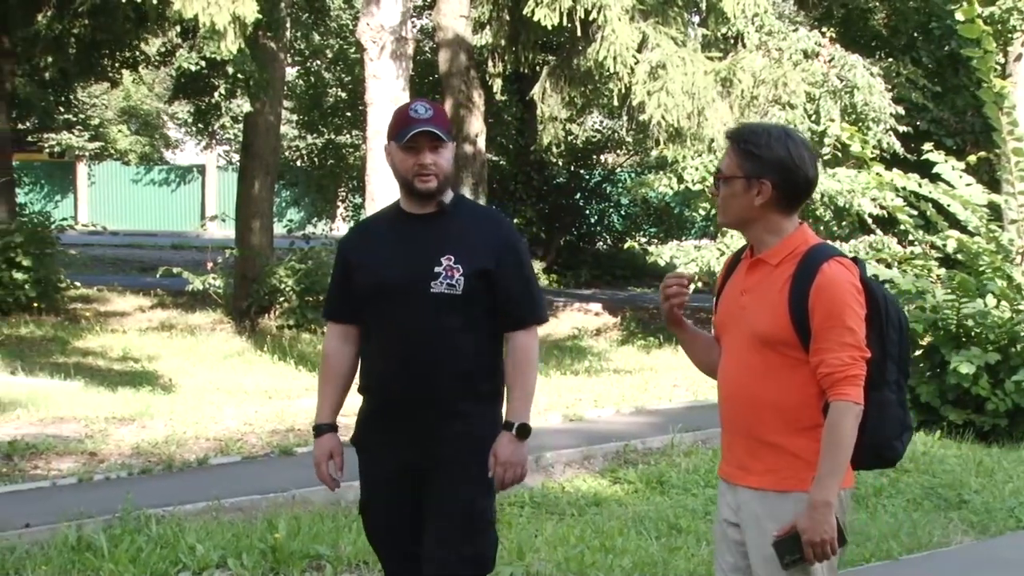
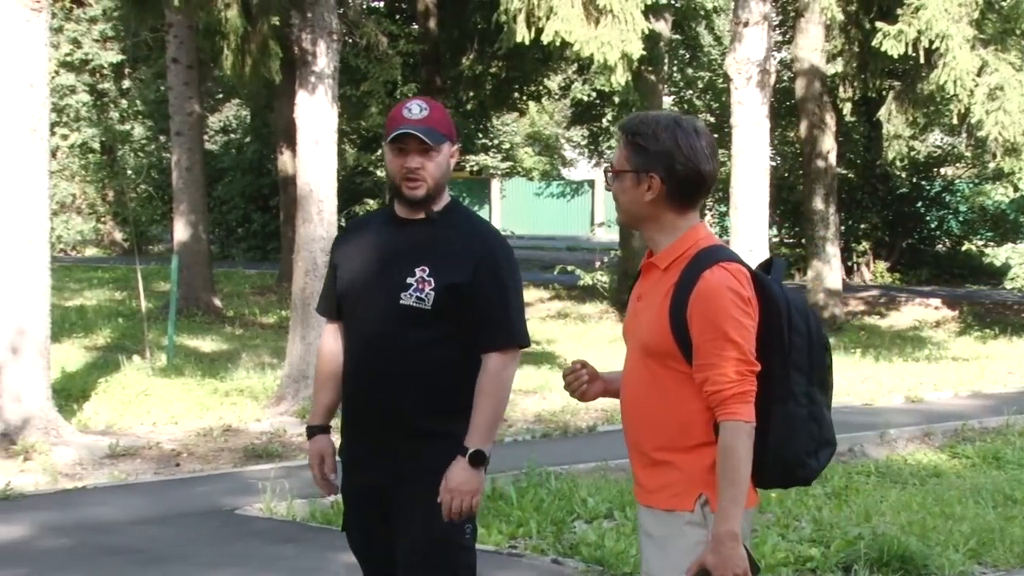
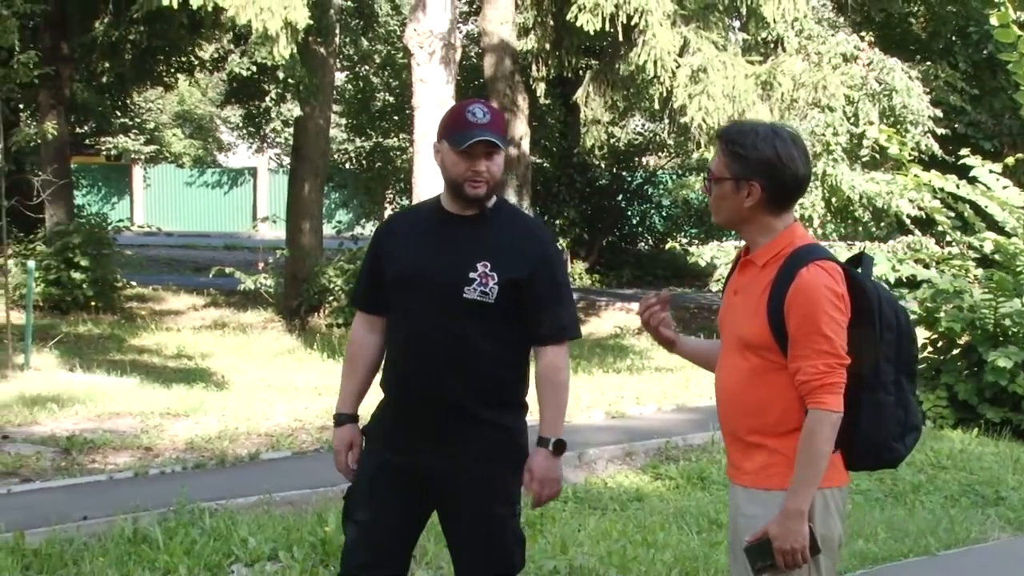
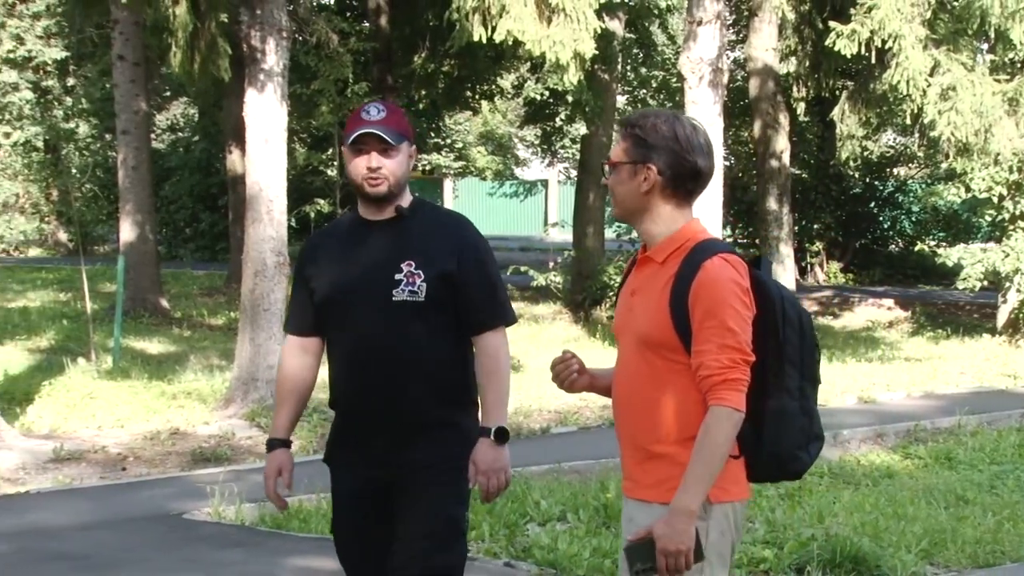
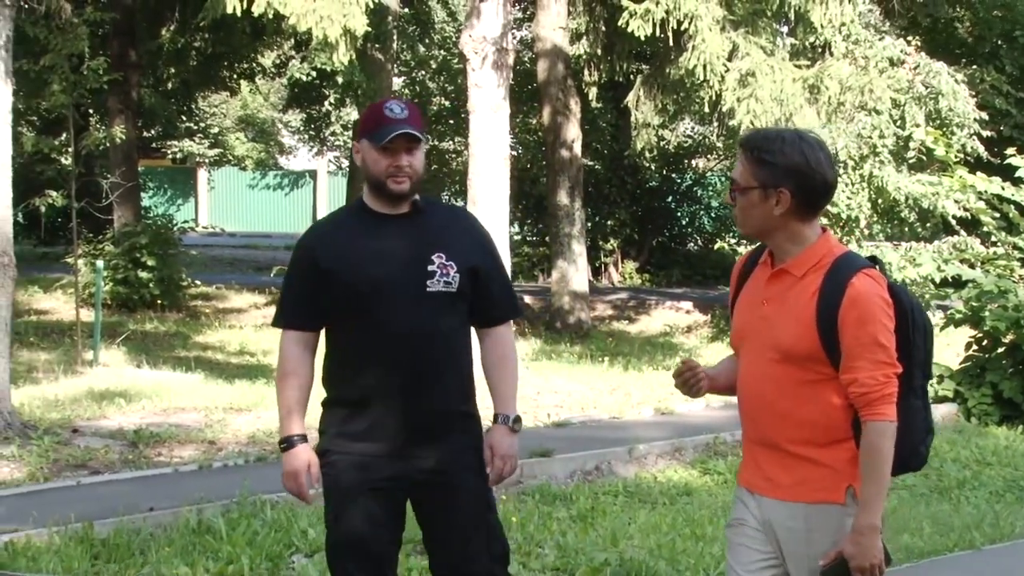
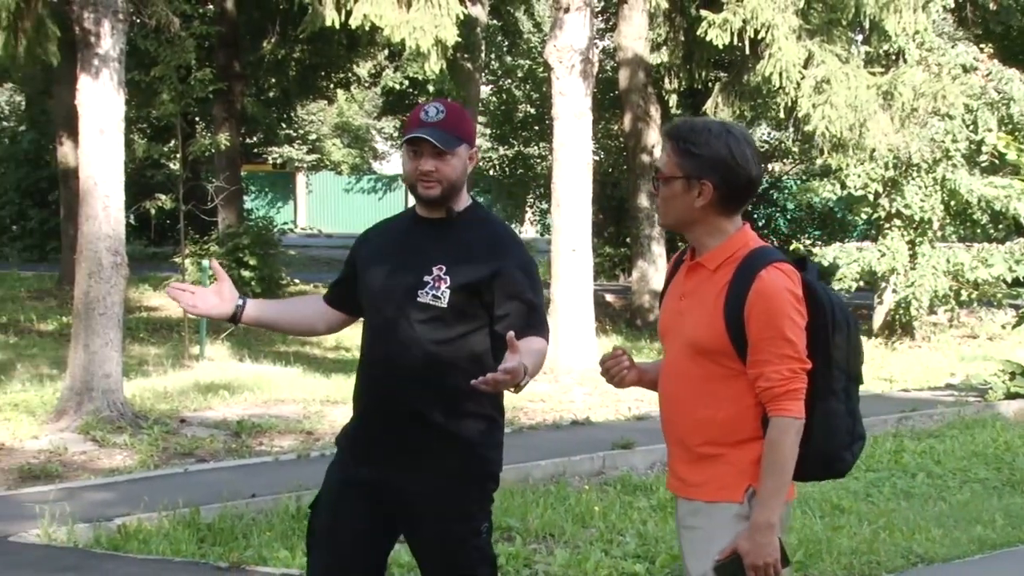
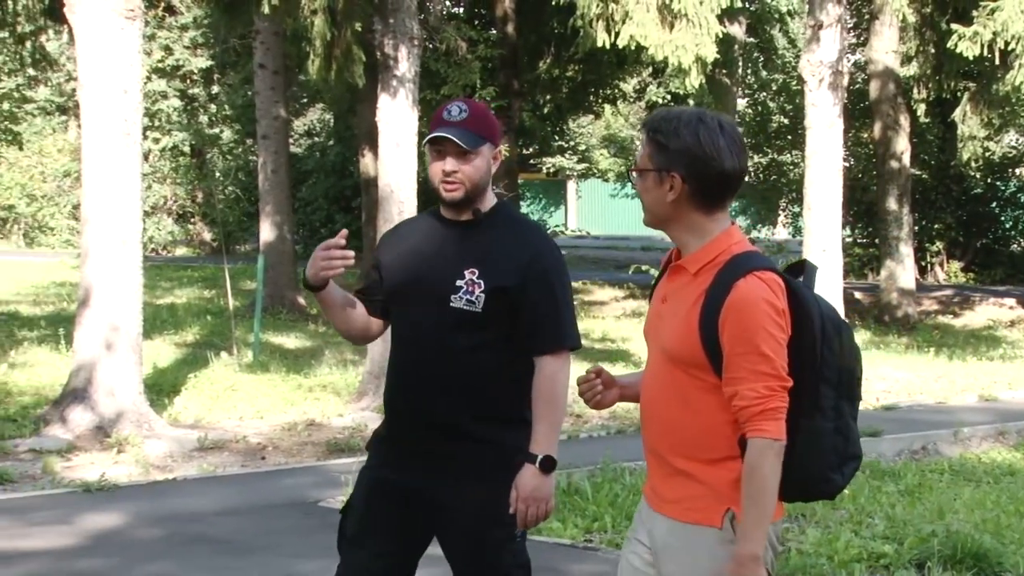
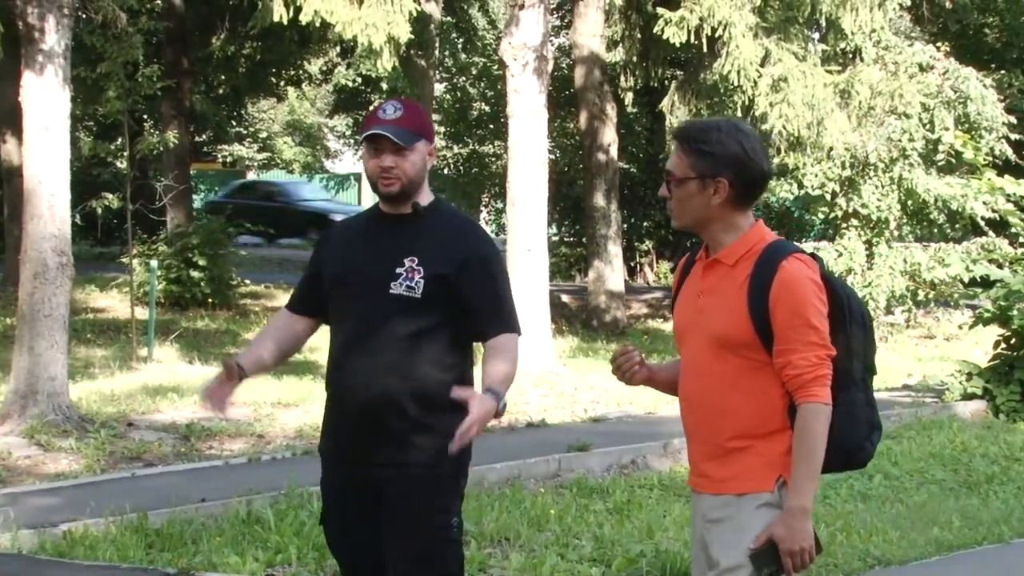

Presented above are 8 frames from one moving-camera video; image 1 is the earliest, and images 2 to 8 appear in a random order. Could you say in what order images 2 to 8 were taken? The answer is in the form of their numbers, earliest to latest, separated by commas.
3, 5, 8, 6, 4, 2, 7
